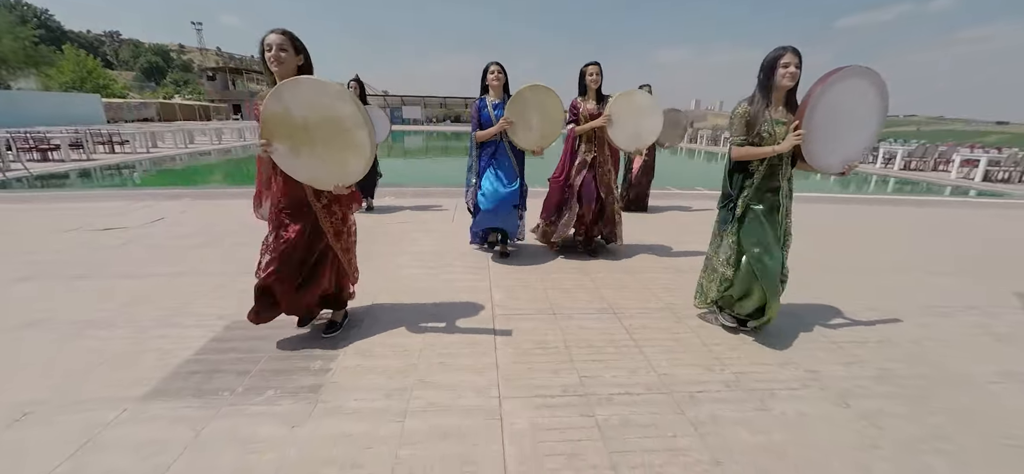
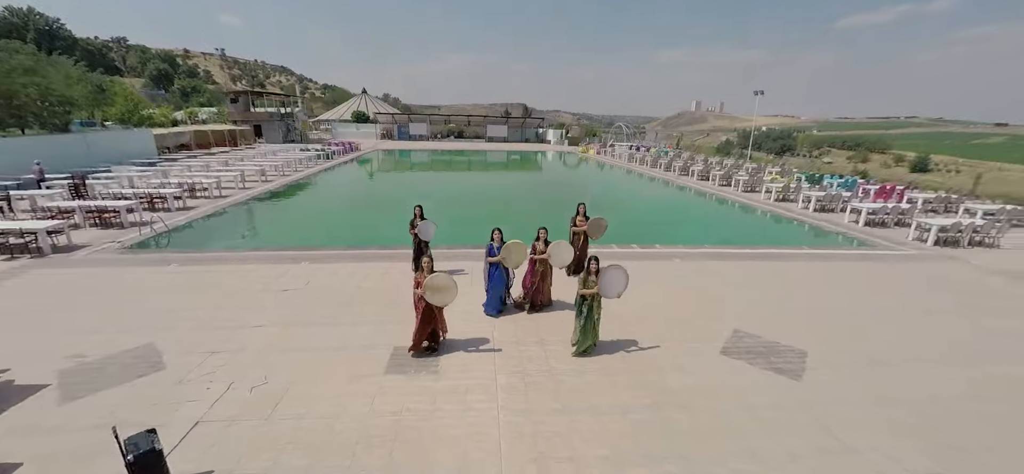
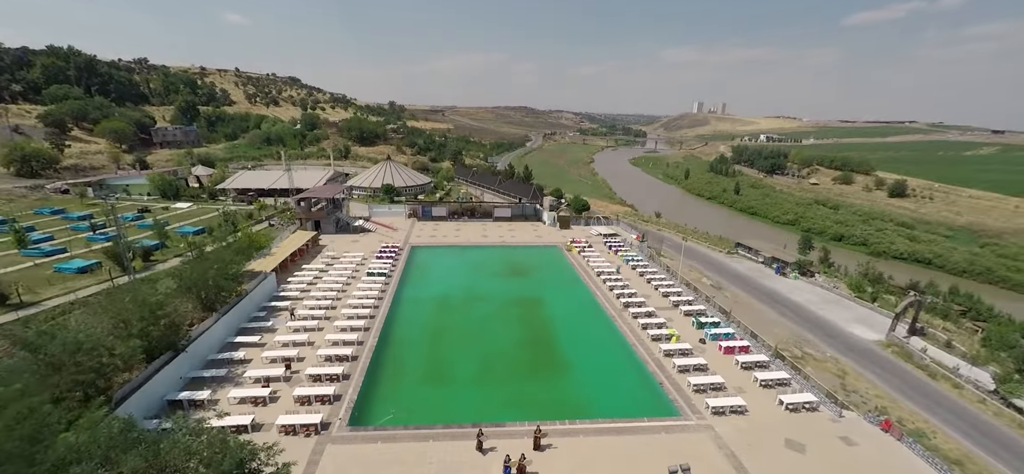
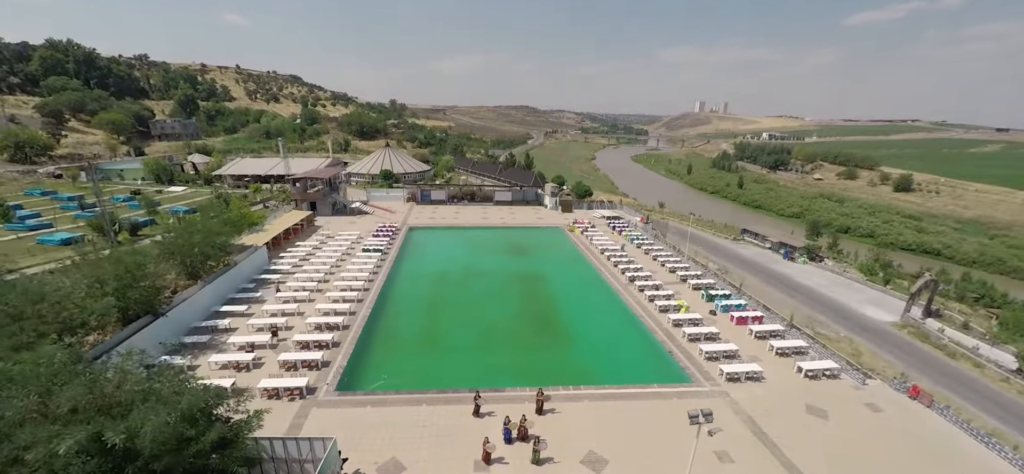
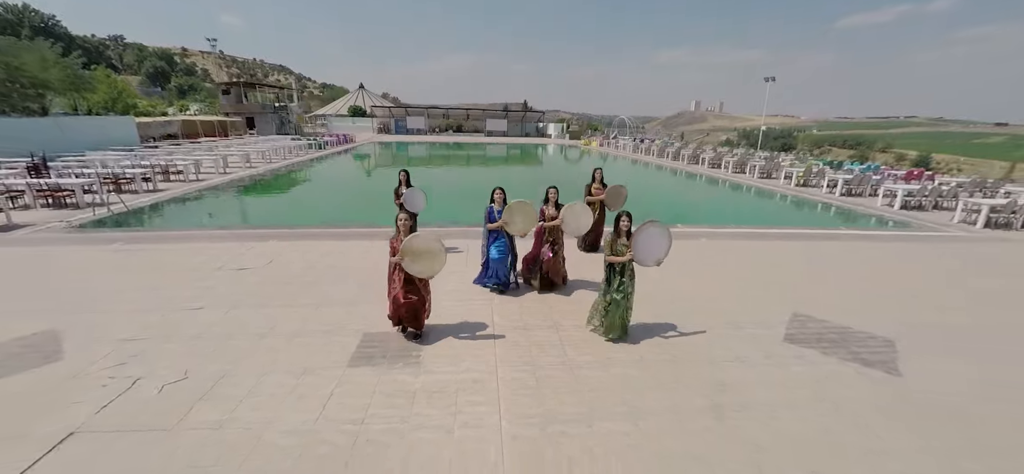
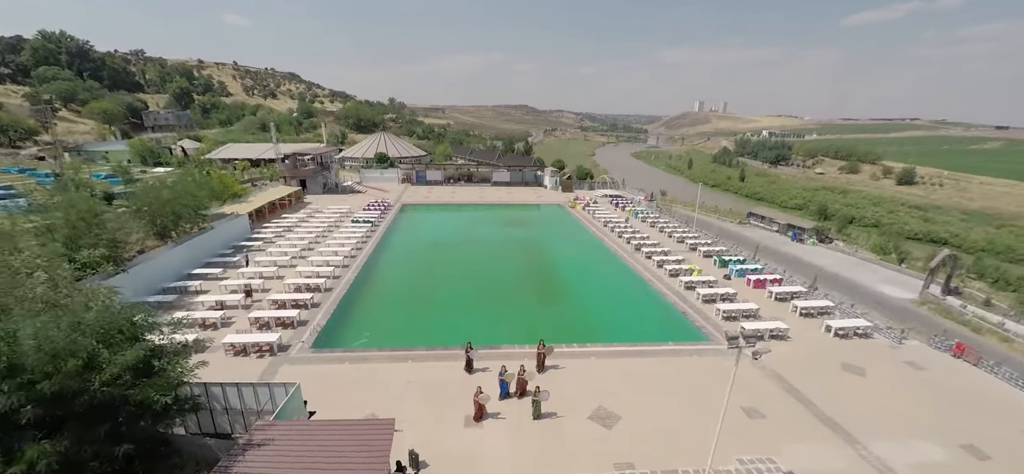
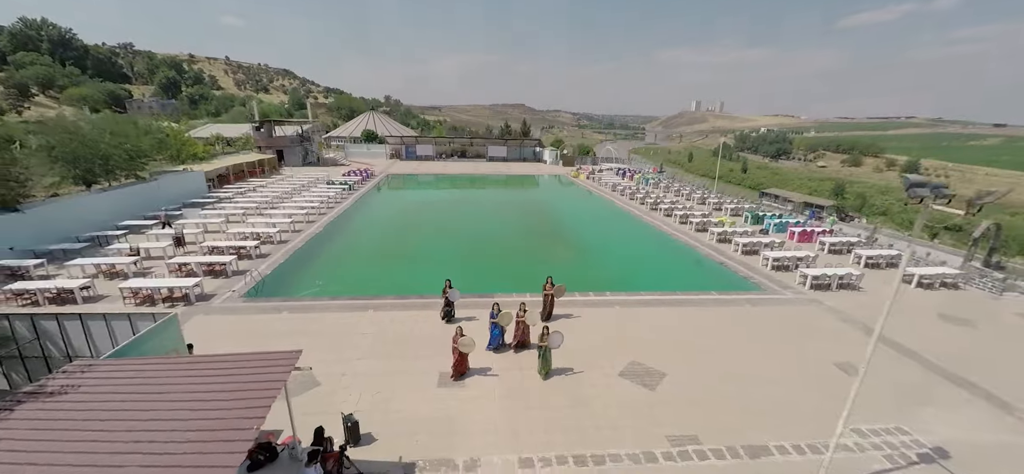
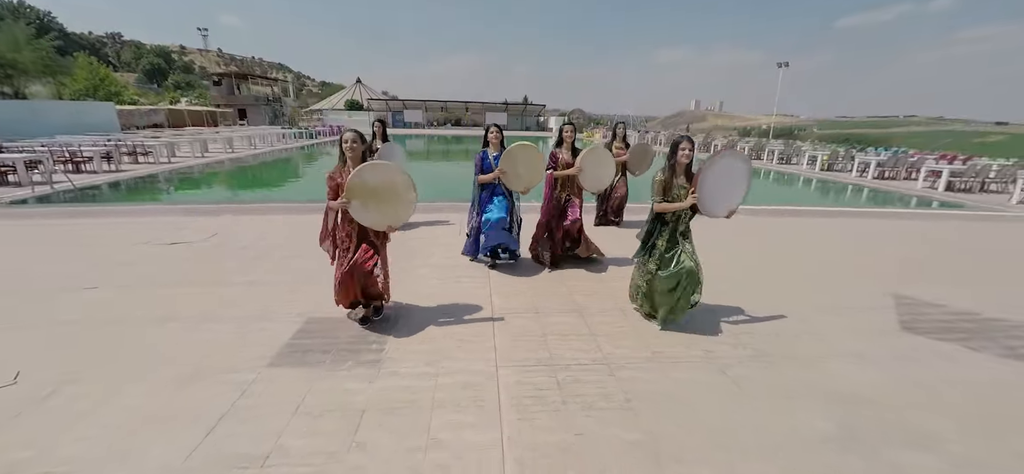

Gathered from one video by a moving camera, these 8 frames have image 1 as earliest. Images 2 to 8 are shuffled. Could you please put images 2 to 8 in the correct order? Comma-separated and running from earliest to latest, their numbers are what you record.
8, 5, 2, 7, 6, 4, 3
